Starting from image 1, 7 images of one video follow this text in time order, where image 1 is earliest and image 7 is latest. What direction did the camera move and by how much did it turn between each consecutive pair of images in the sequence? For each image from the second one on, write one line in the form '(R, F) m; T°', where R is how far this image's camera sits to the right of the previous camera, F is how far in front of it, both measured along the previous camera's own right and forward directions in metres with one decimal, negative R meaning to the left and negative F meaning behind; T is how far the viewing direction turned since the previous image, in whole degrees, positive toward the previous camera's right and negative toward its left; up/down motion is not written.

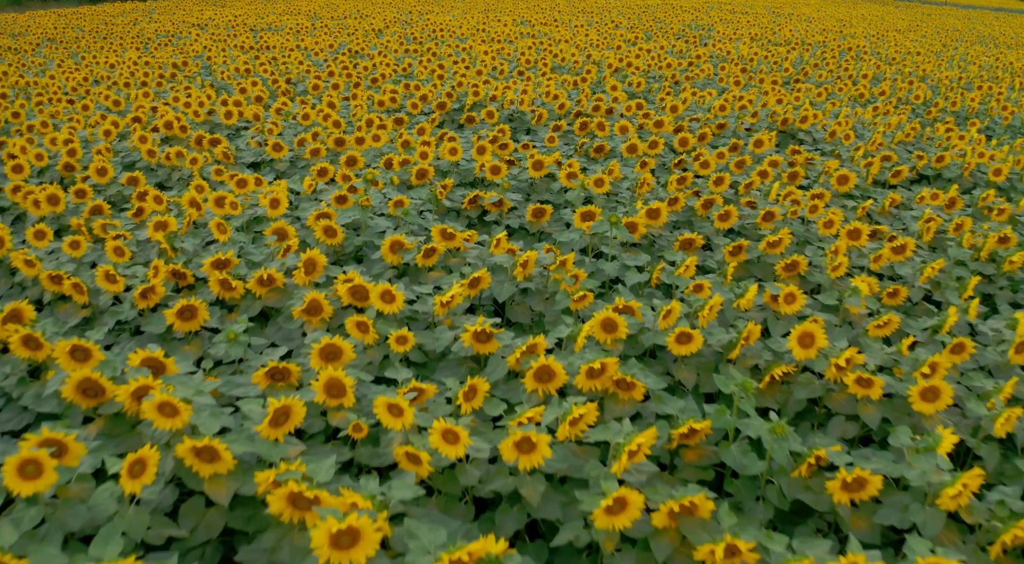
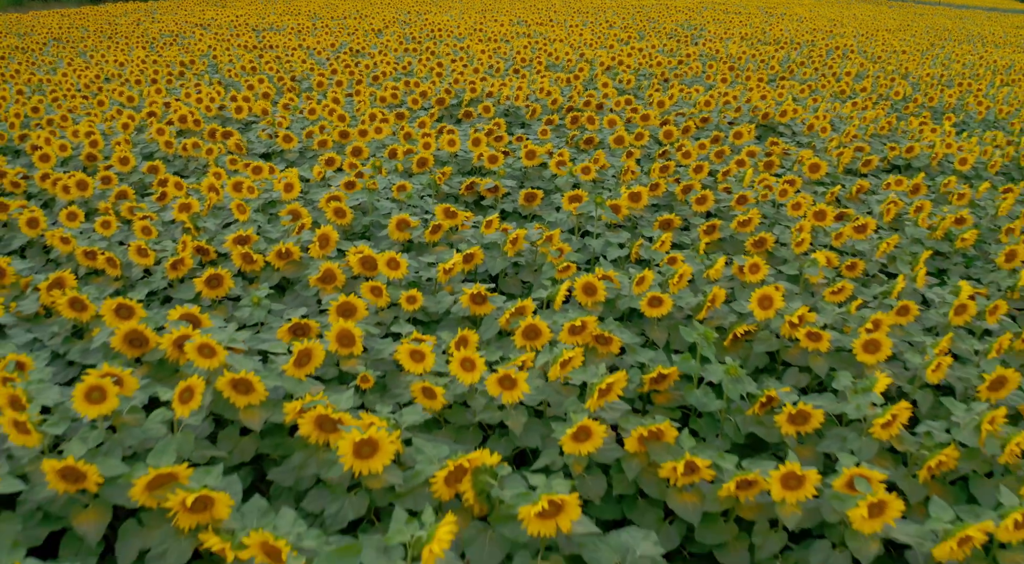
(0.0, -0.4) m; 0°
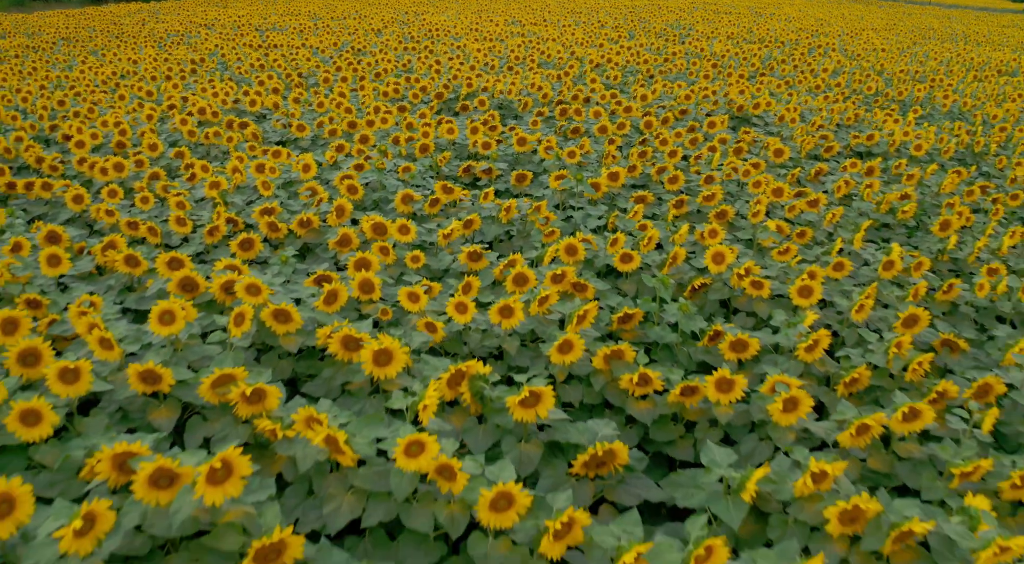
(0.0, -0.7) m; 0°
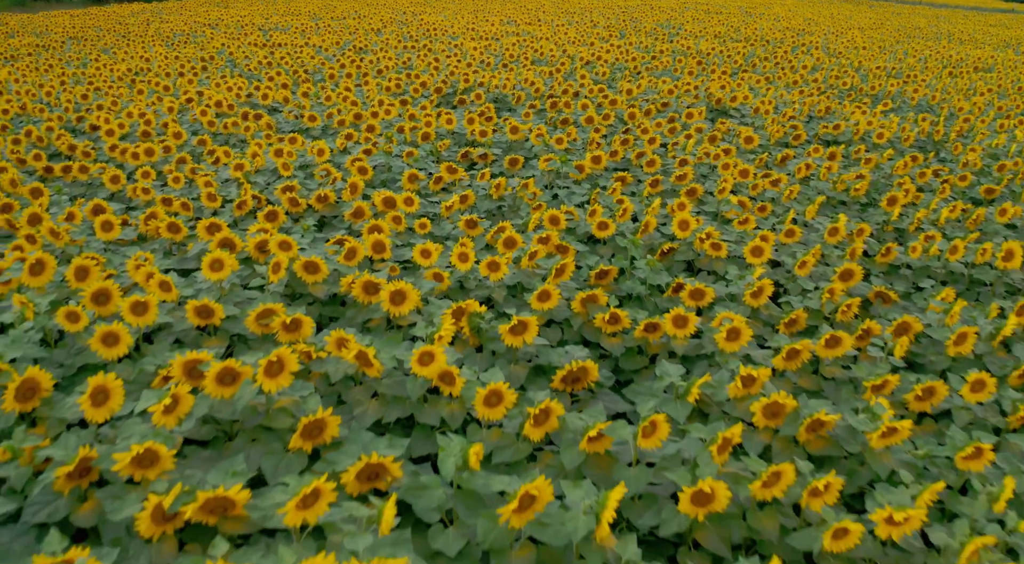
(0.0, -0.7) m; 0°
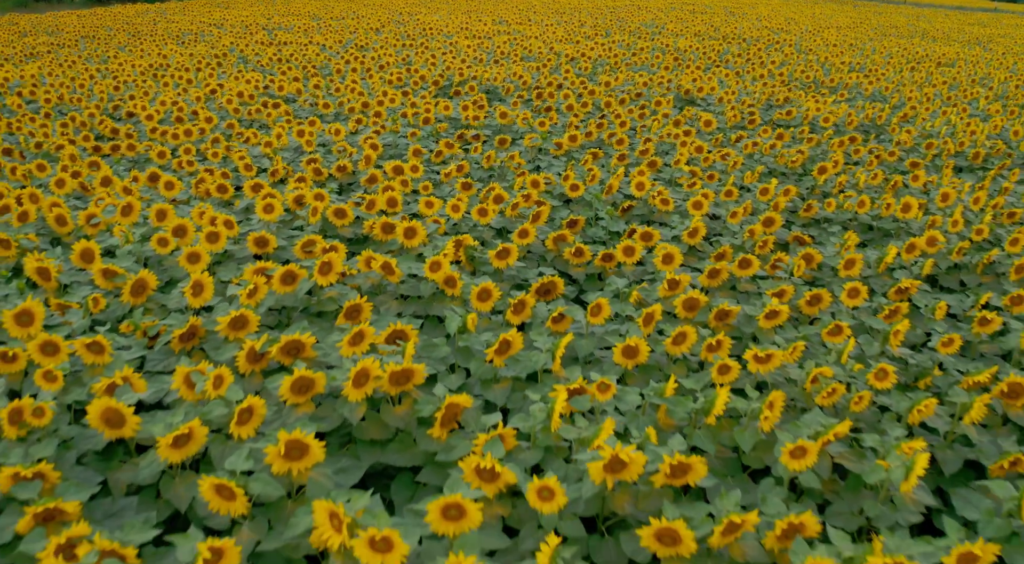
(+0.1, -1.1) m; 0°
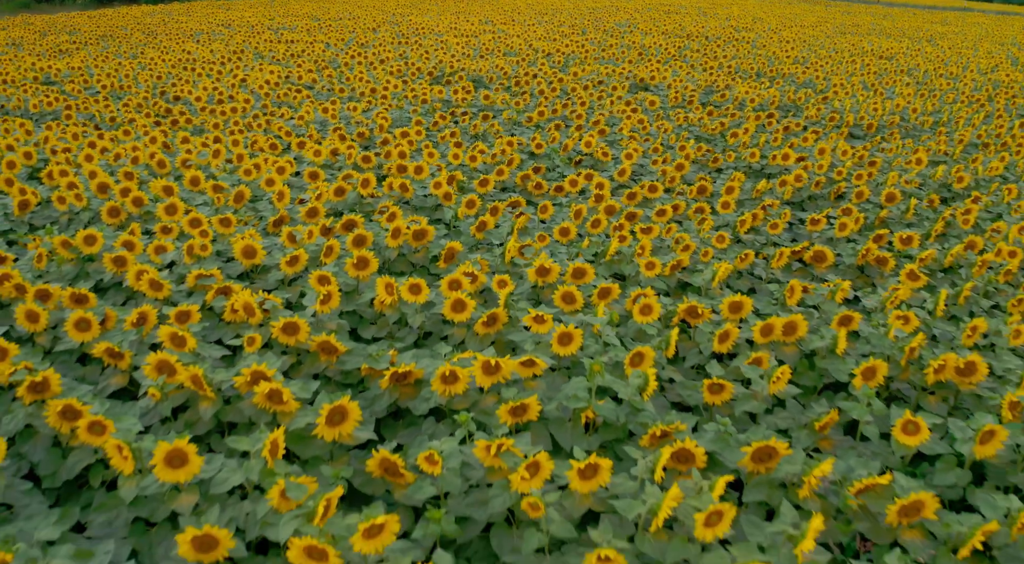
(+0.1, -2.1) m; +1°
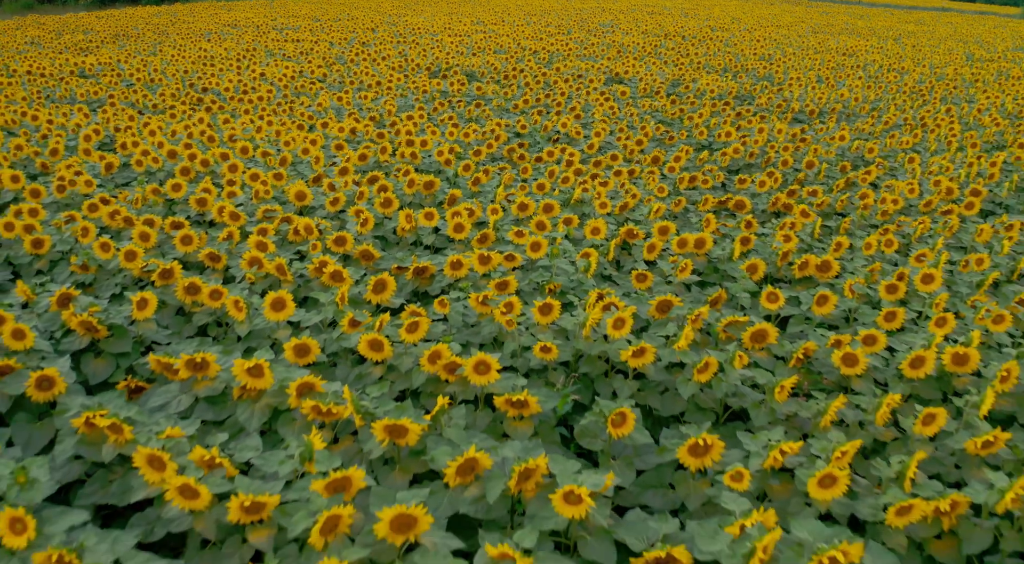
(+0.1, -1.7) m; +1°
